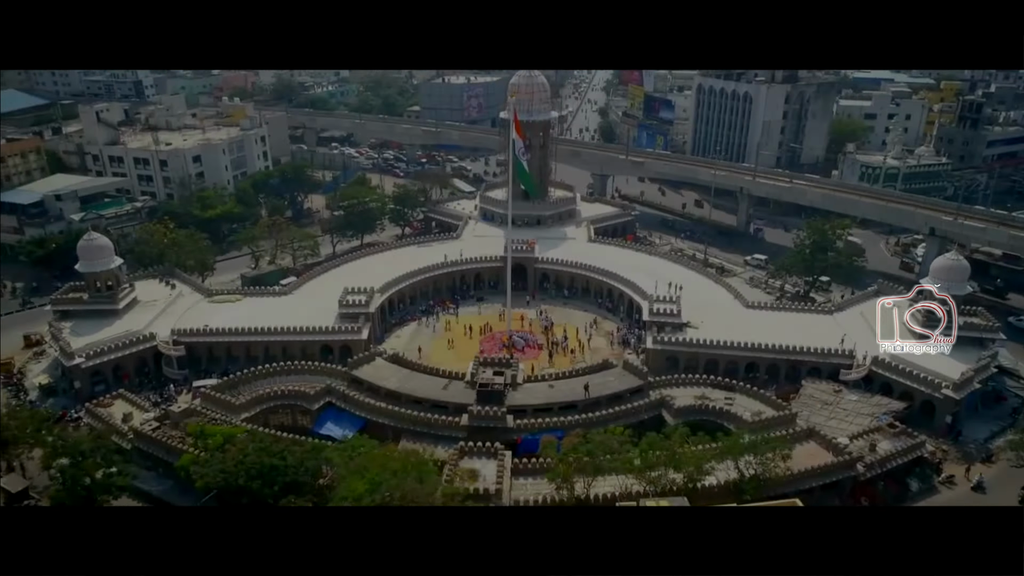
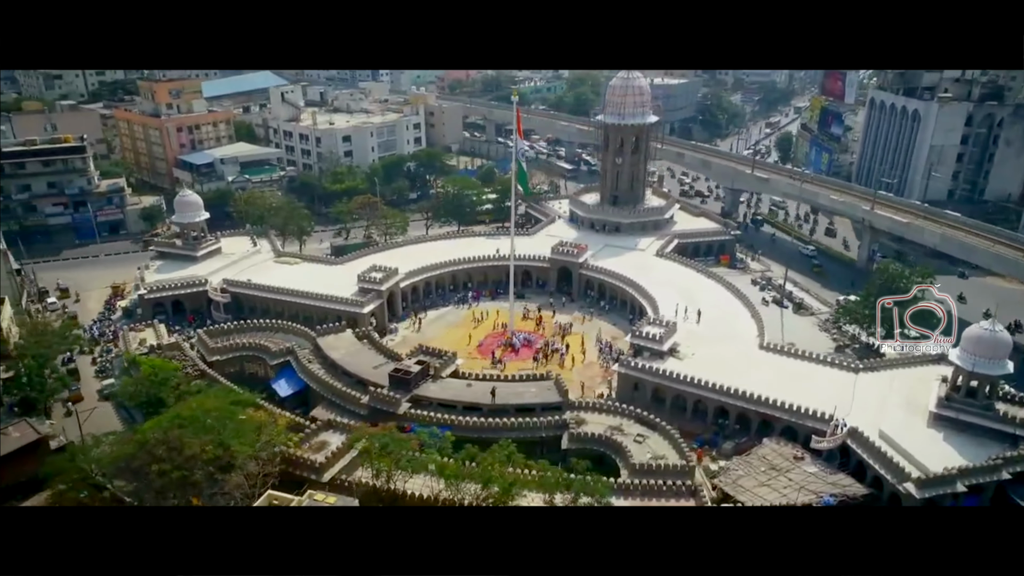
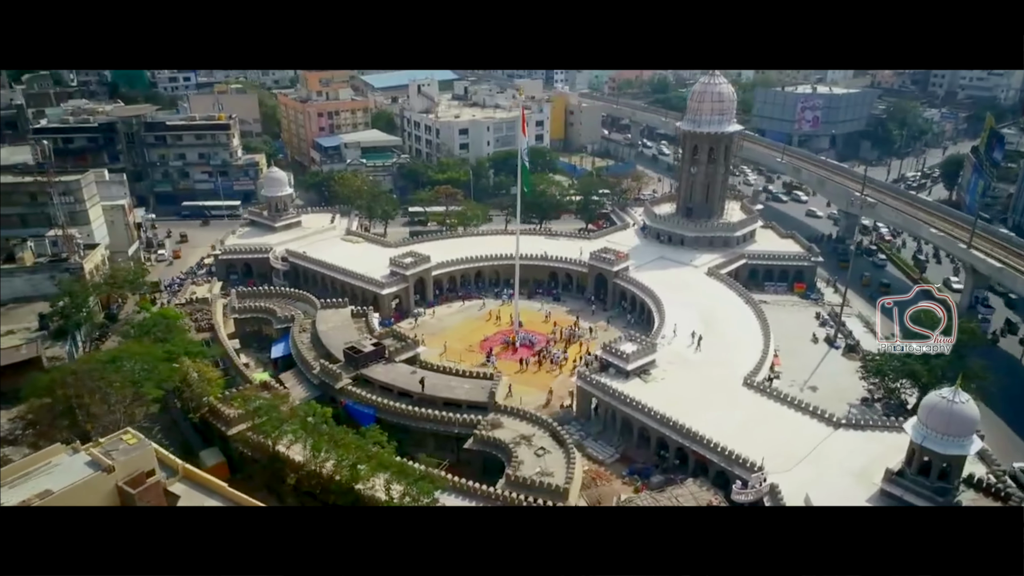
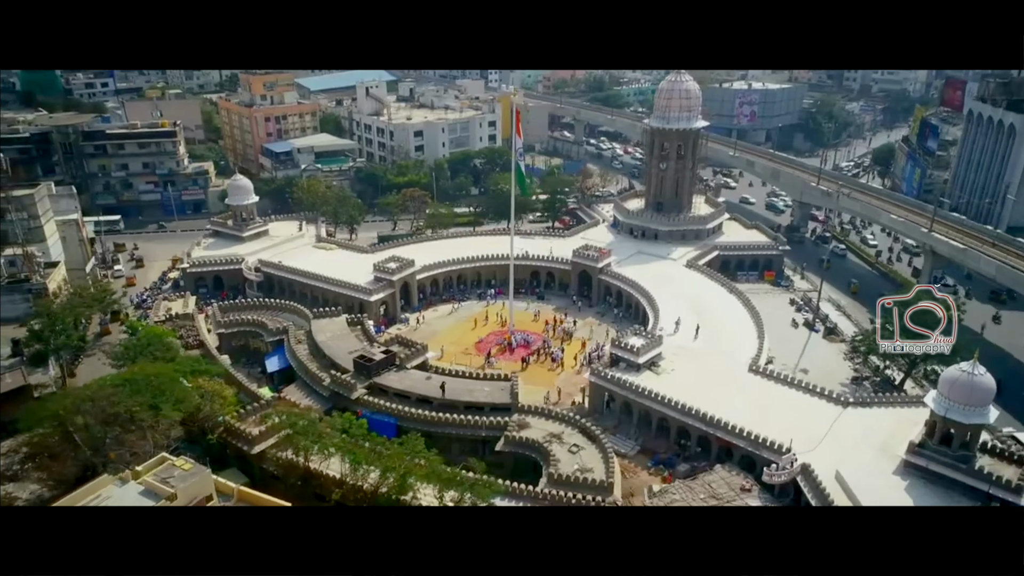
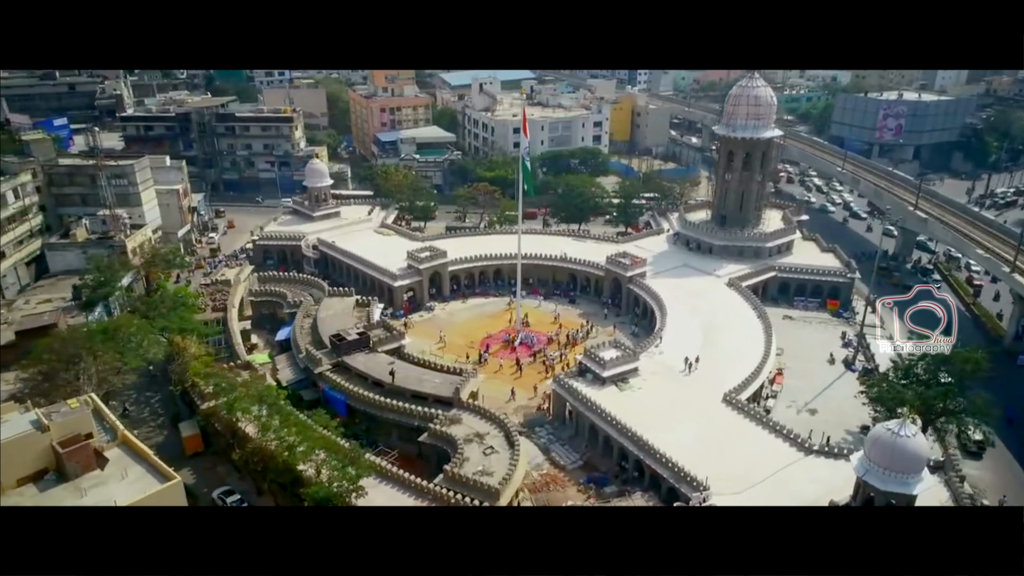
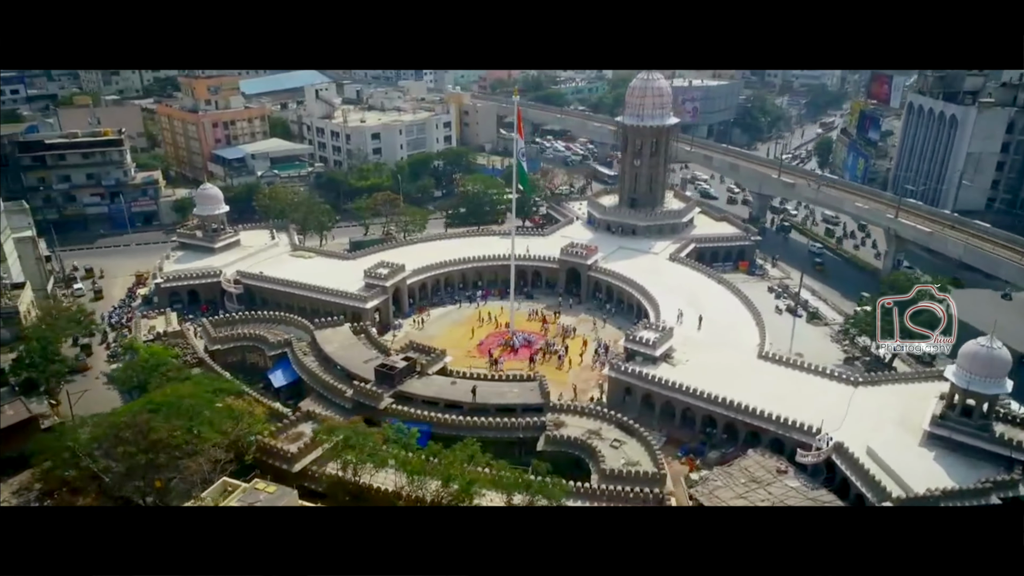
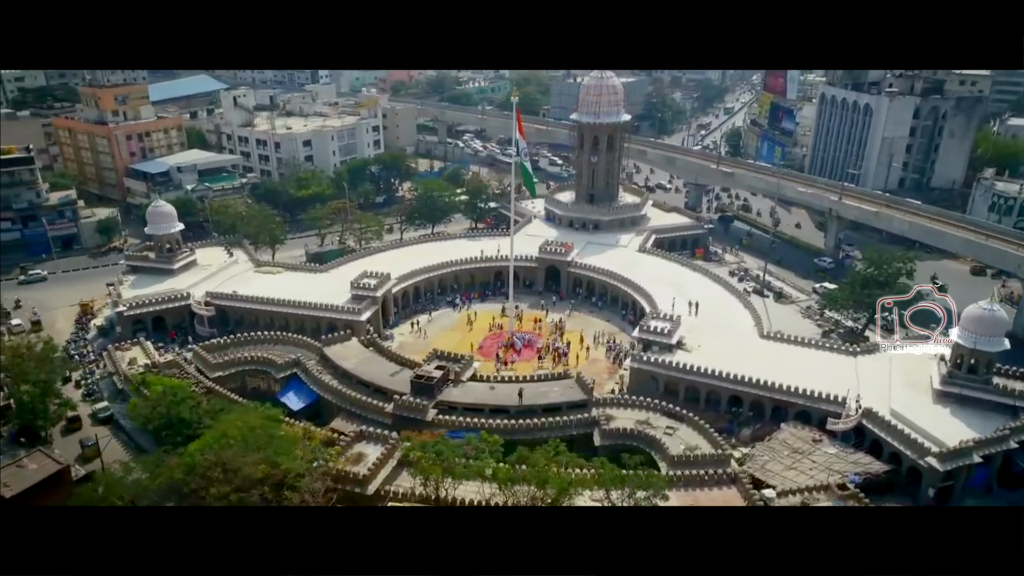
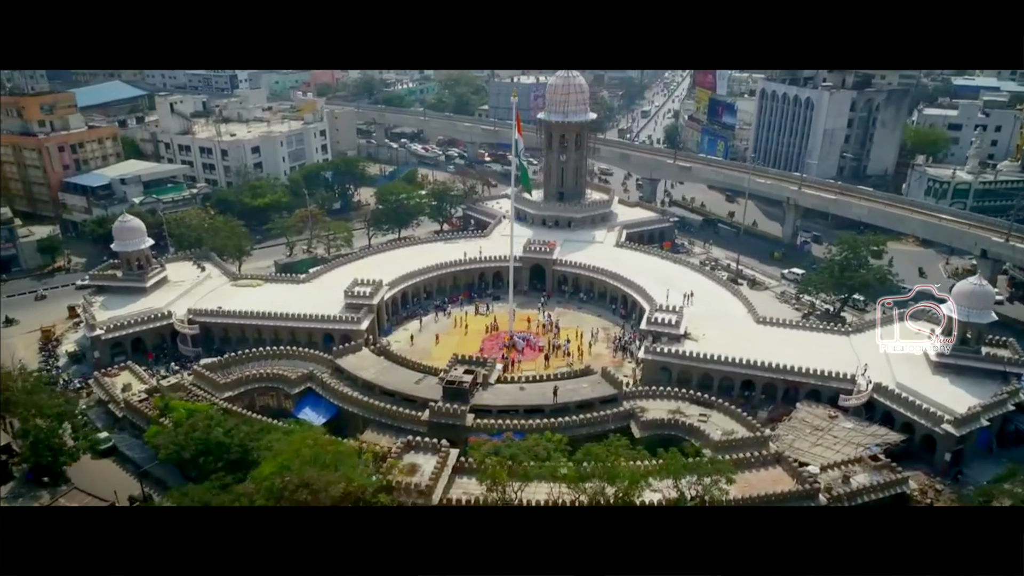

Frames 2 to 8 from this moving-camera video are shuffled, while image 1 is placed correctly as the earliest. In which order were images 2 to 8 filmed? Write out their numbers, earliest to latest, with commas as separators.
8, 7, 2, 6, 4, 3, 5
